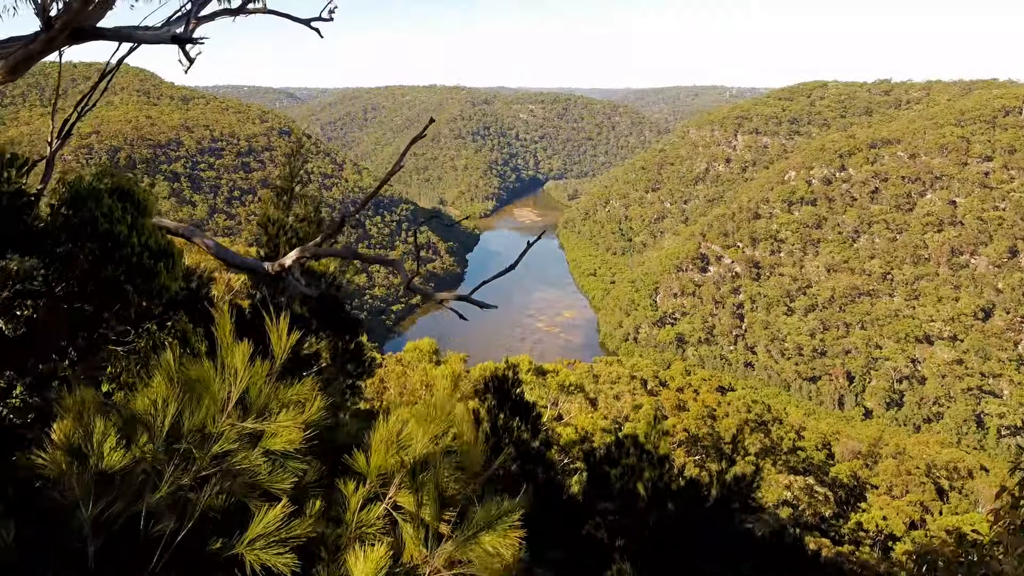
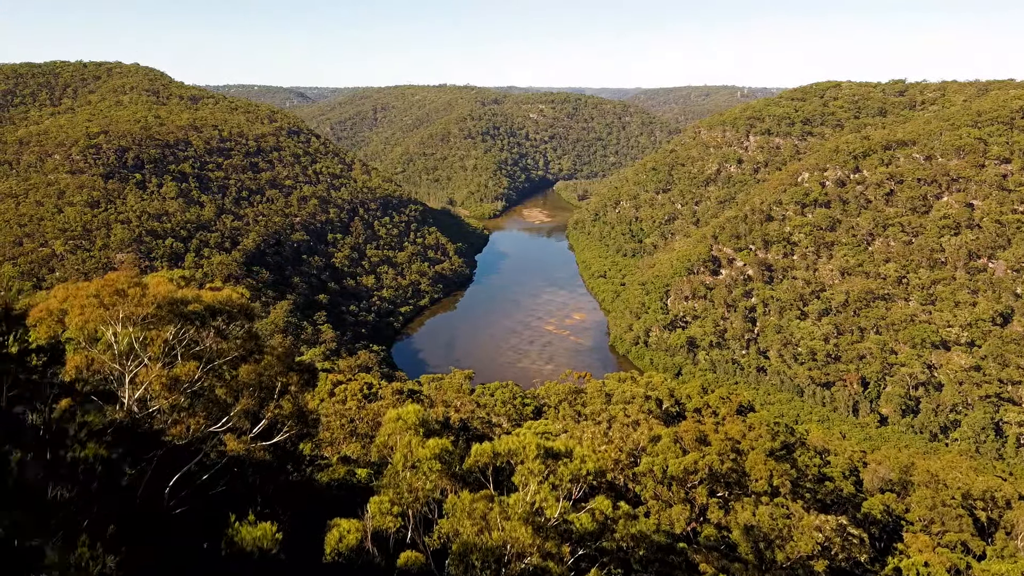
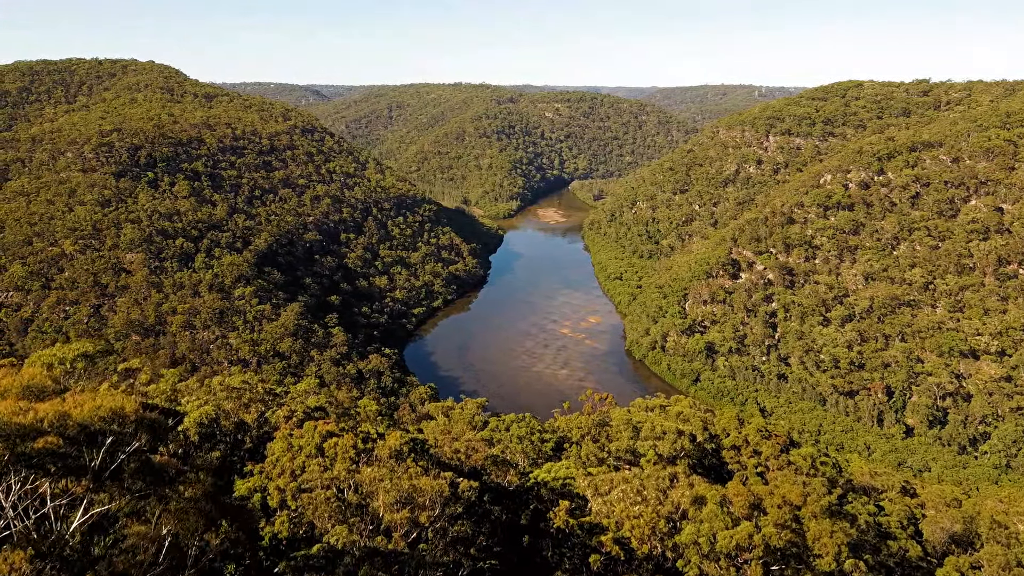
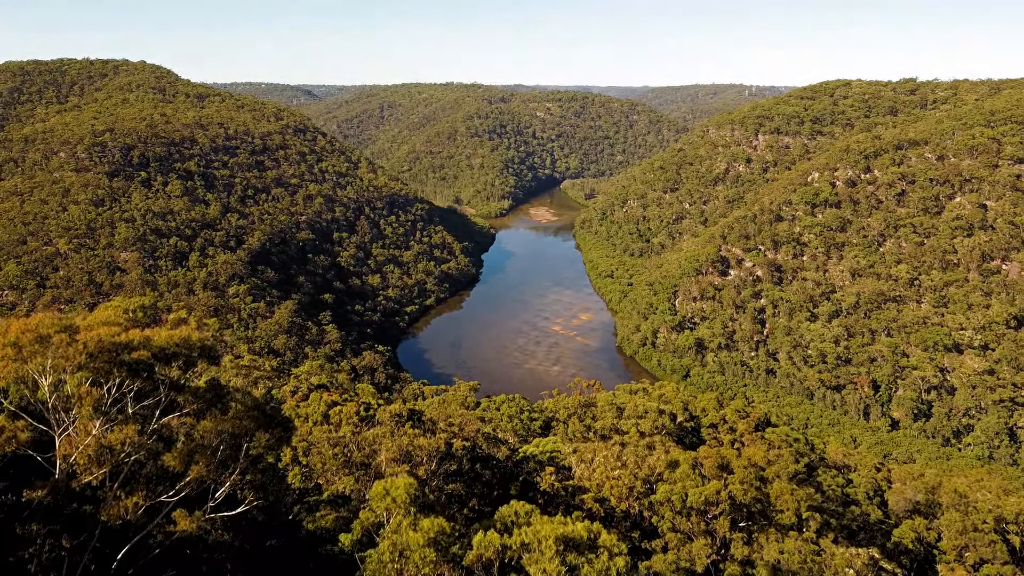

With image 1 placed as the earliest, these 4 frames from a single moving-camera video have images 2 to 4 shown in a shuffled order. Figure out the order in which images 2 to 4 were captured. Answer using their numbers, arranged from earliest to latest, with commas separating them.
2, 4, 3
